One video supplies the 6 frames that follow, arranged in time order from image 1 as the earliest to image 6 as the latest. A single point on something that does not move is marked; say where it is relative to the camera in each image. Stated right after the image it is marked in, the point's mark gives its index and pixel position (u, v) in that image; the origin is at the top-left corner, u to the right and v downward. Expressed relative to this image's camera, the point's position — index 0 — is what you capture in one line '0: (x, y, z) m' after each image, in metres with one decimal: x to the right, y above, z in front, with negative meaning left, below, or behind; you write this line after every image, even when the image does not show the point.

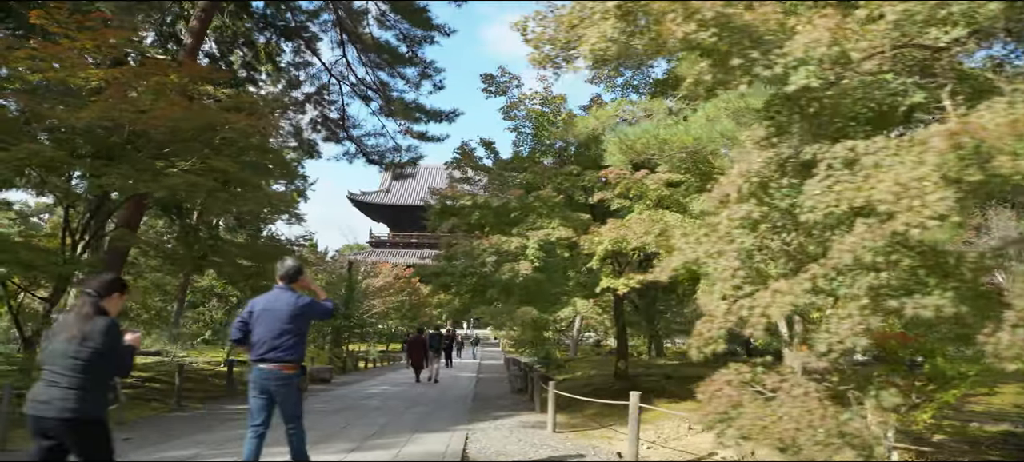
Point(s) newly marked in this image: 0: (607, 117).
0: (+0.9, +1.1, +9.6) m
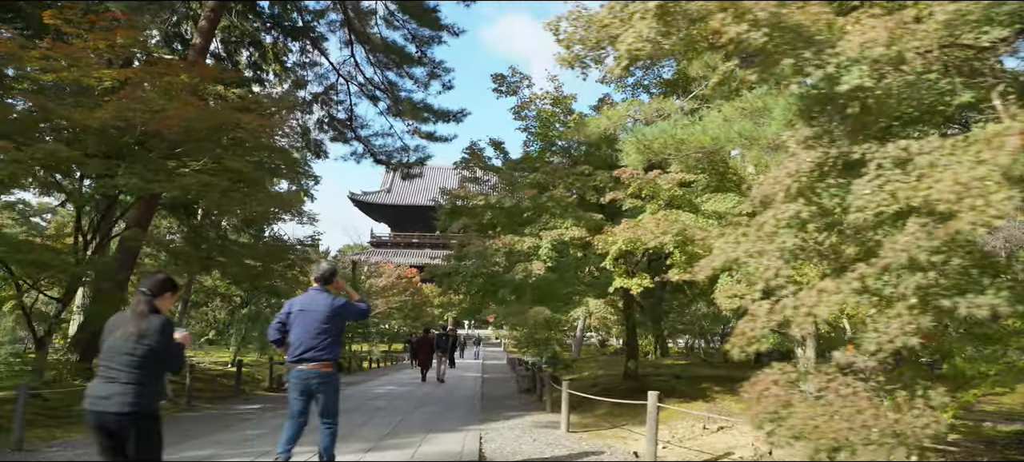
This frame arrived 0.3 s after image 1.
0: (+1.0, +1.1, +9.6) m
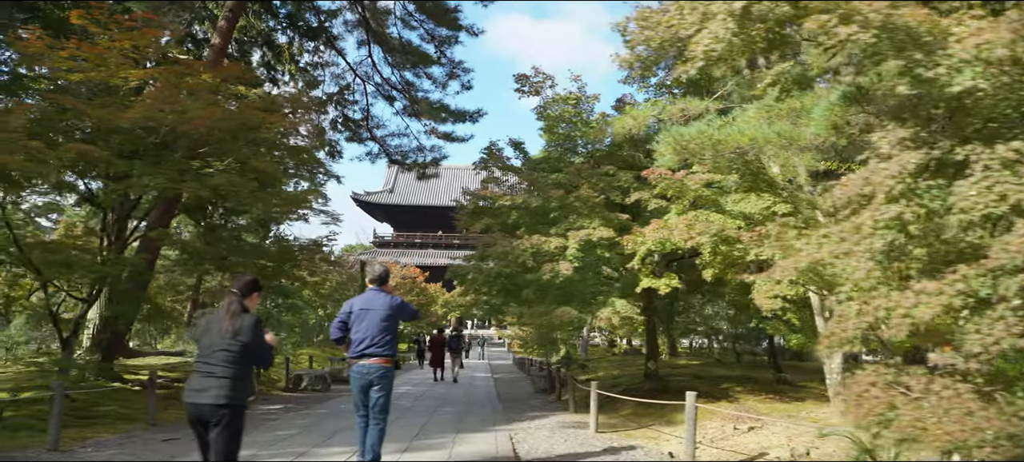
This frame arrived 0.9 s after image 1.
0: (+1.3, +1.1, +9.6) m
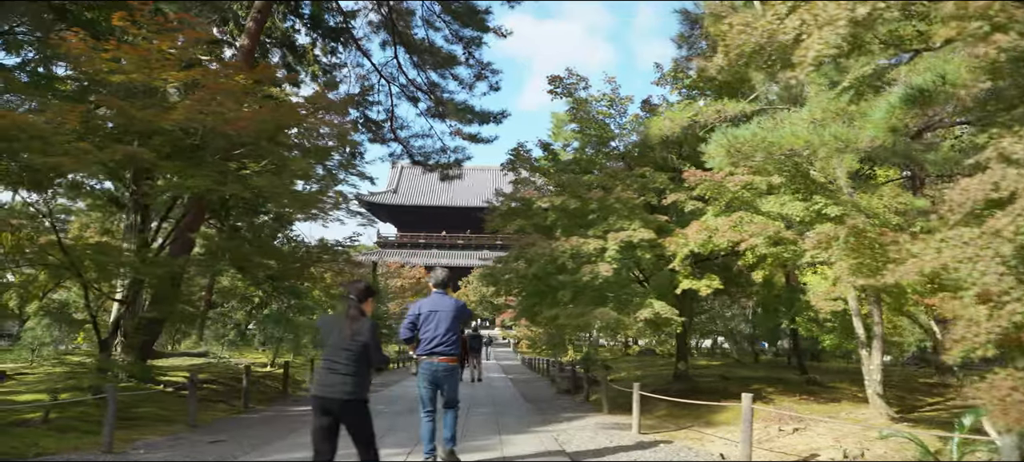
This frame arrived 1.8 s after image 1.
0: (+1.6, +1.1, +9.6) m
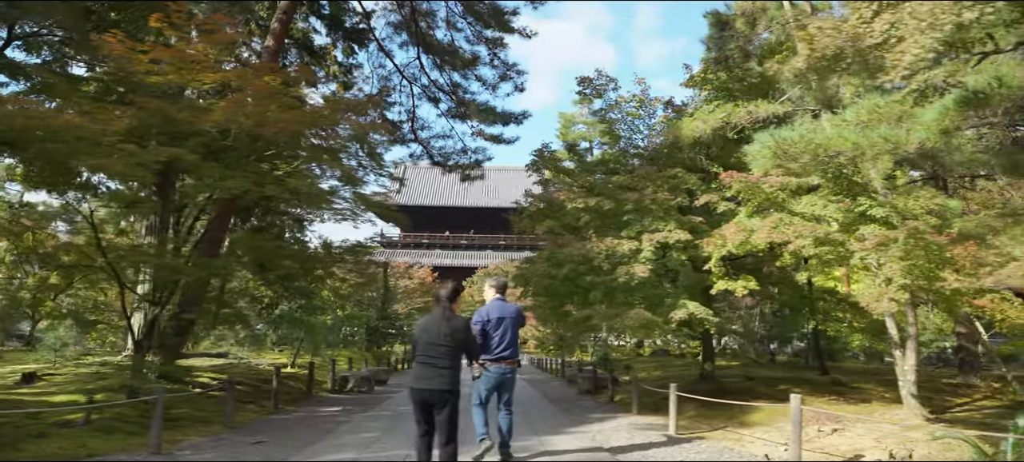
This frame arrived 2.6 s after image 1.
0: (+1.9, +1.1, +9.6) m
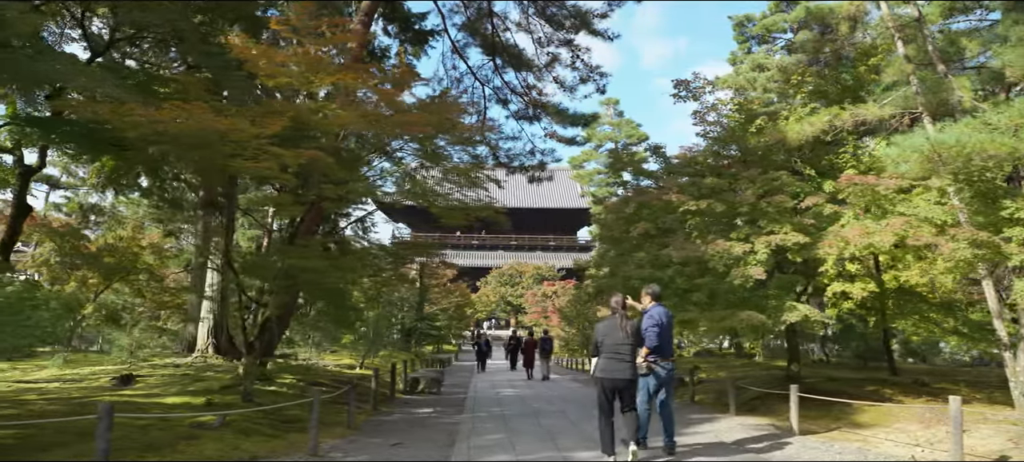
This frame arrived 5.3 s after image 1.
0: (+3.0, +1.0, +9.7) m
